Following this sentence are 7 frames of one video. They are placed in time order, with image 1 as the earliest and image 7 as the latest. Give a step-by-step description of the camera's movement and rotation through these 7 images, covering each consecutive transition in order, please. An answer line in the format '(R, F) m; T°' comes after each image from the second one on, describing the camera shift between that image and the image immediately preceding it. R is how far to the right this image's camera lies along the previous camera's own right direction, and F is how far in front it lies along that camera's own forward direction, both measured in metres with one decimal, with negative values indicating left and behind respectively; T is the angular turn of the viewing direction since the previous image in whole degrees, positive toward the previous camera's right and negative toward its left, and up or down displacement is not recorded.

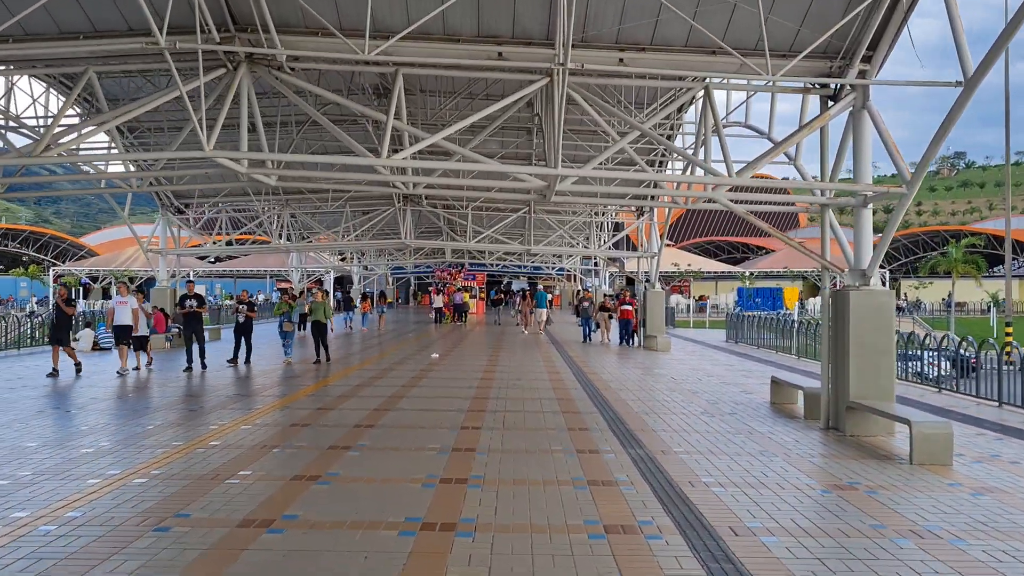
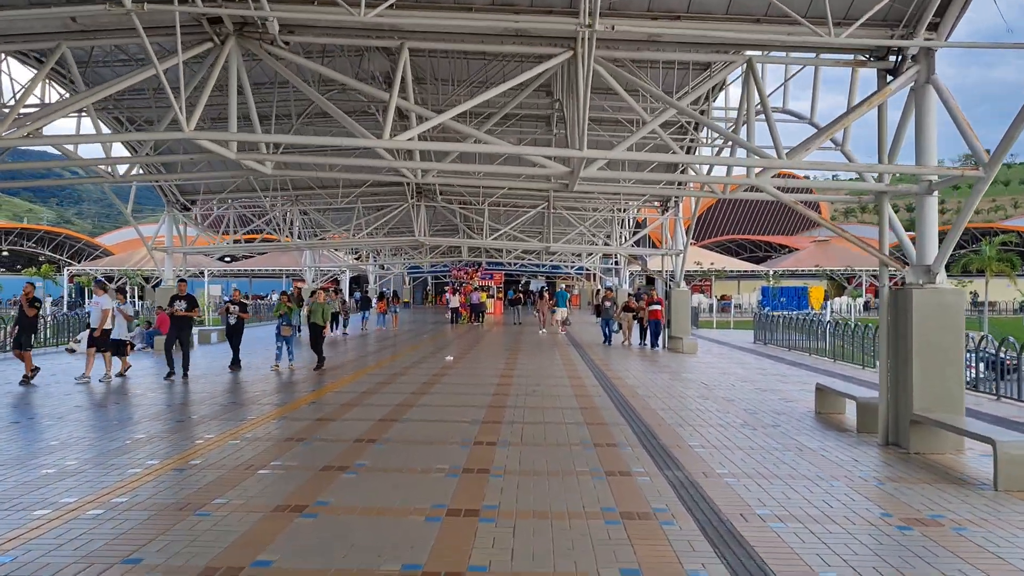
(0.0, +1.1) m; -1°
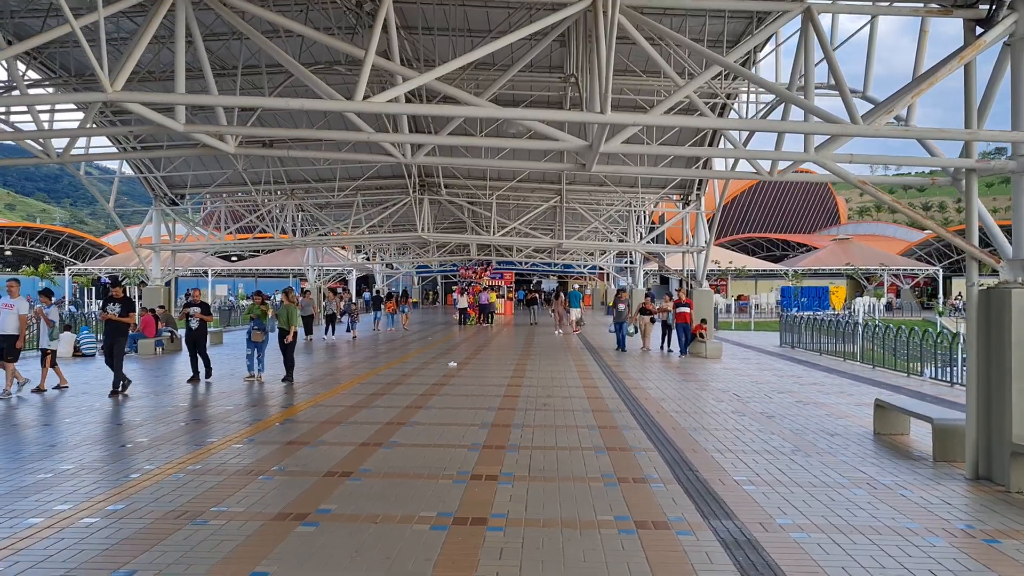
(+0.1, +1.7) m; -1°
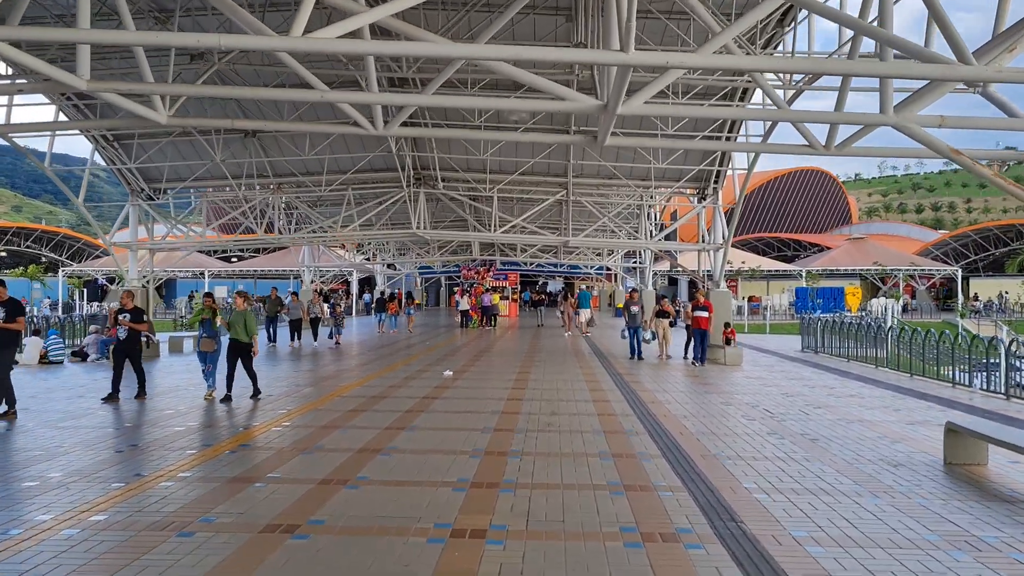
(+0.1, +1.7) m; 0°
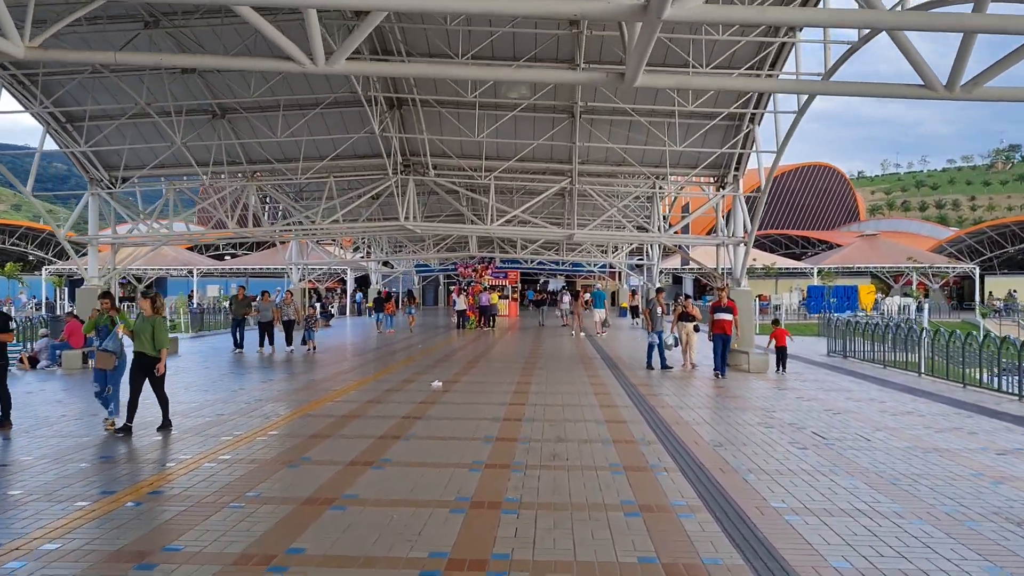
(0.0, +2.2) m; 0°
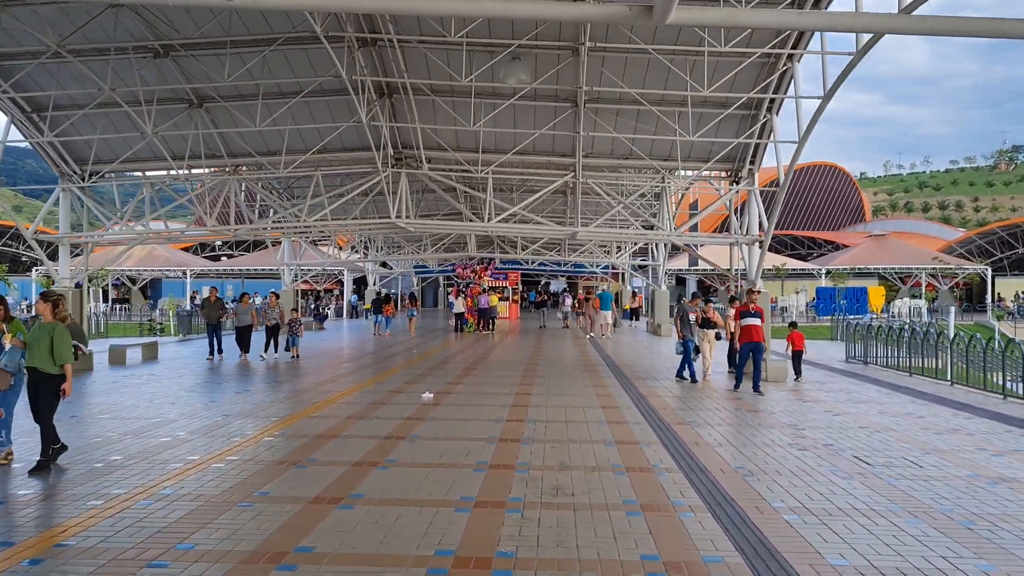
(0.0, +1.3) m; 0°
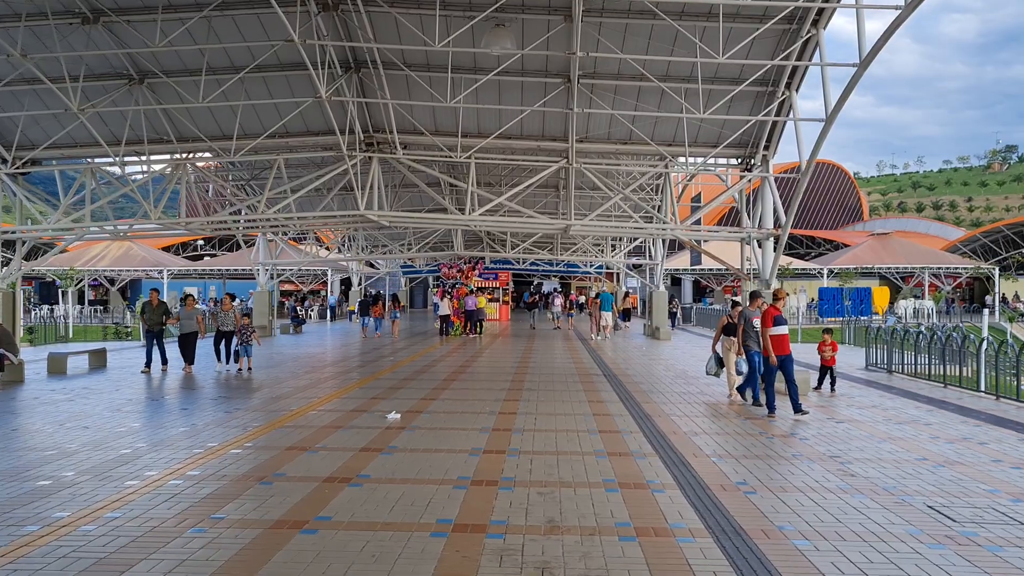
(+0.2, +2.1) m; 0°
